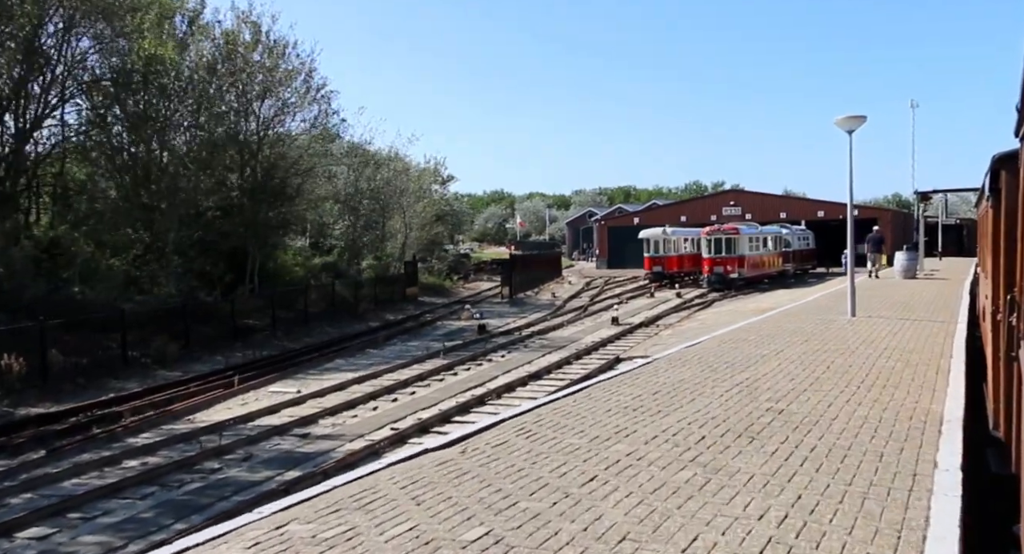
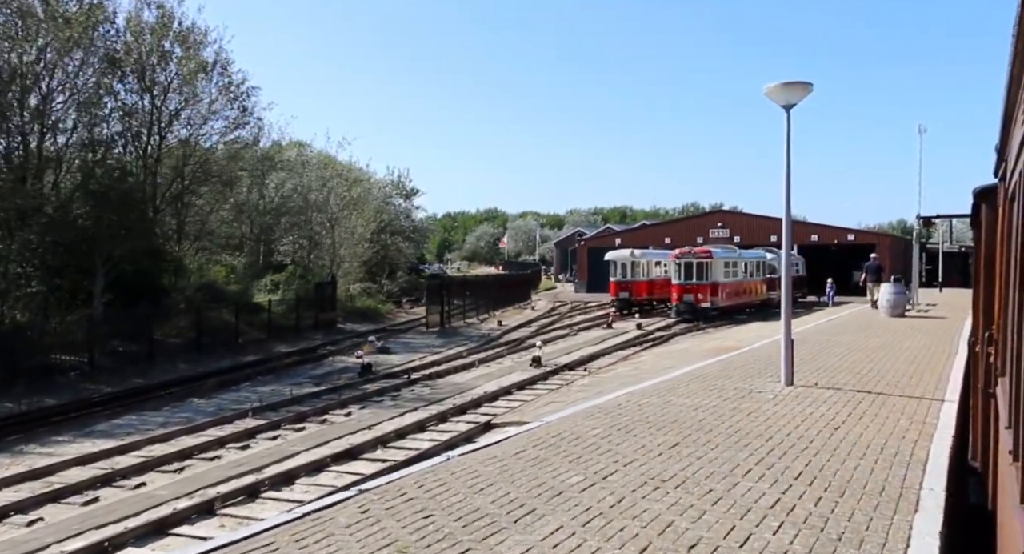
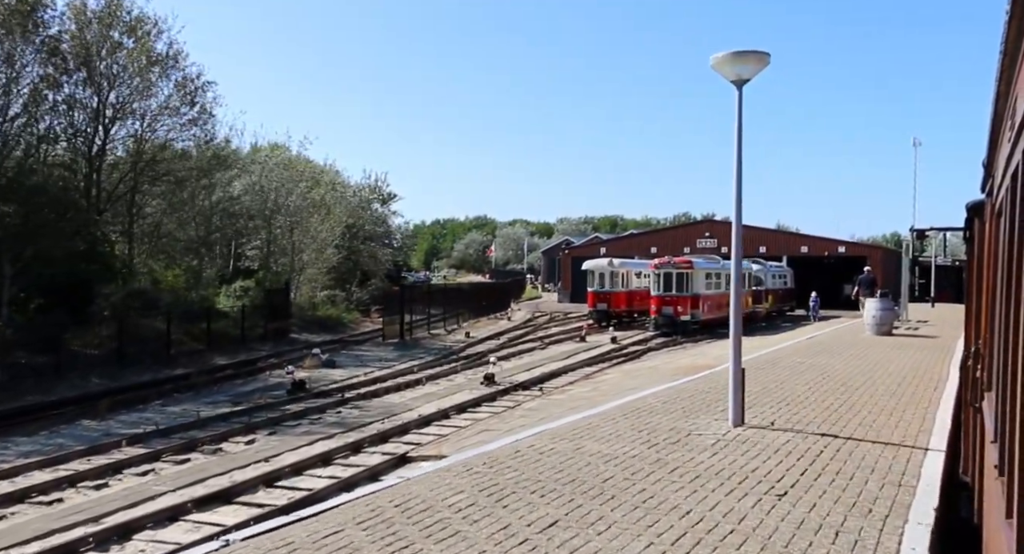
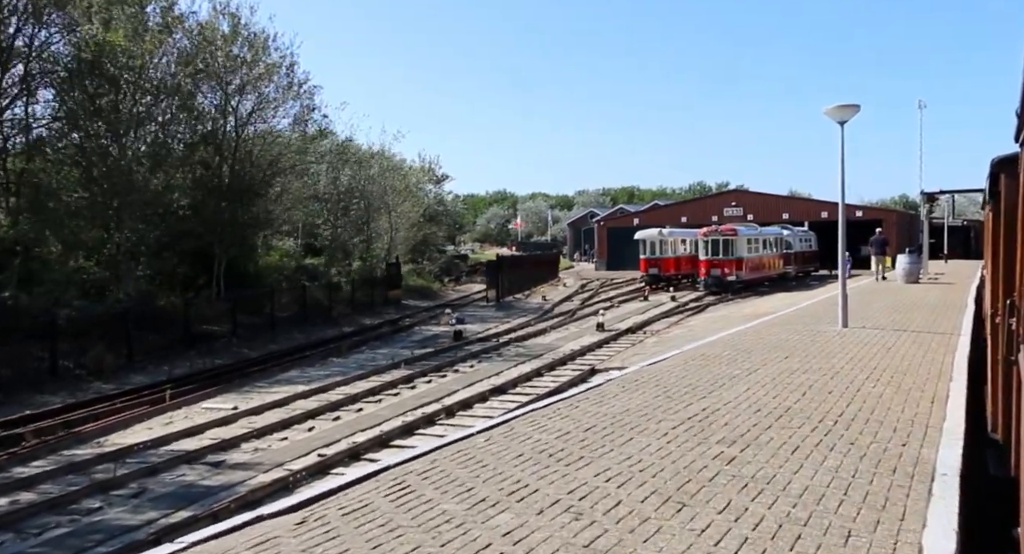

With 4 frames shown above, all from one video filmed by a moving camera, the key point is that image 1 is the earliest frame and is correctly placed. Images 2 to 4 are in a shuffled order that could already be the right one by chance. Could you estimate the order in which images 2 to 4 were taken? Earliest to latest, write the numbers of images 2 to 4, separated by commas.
4, 2, 3
